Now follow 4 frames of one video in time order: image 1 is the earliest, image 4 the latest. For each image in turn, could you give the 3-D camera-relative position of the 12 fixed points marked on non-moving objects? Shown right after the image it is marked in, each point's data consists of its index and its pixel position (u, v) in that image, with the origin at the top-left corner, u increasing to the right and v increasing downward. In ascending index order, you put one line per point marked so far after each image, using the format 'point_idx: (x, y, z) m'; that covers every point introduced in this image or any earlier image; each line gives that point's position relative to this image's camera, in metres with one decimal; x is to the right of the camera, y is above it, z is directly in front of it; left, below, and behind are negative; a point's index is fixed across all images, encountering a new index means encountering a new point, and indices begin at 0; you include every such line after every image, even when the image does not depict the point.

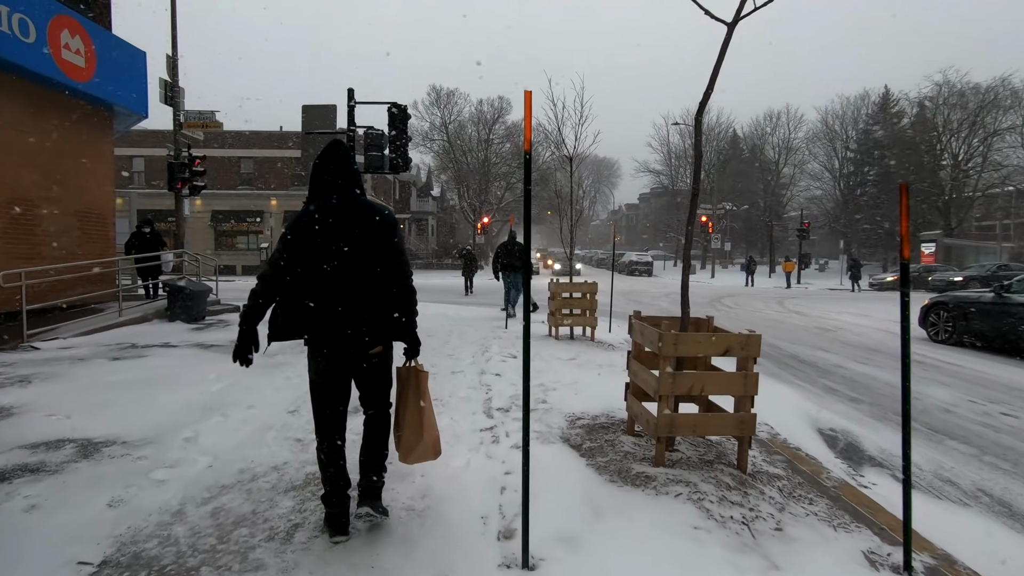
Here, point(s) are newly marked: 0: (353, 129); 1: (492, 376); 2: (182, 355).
0: (-2.8, +2.8, +9.4) m
1: (-0.2, -1.0, +5.8) m
2: (-4.1, -0.8, +6.8) m
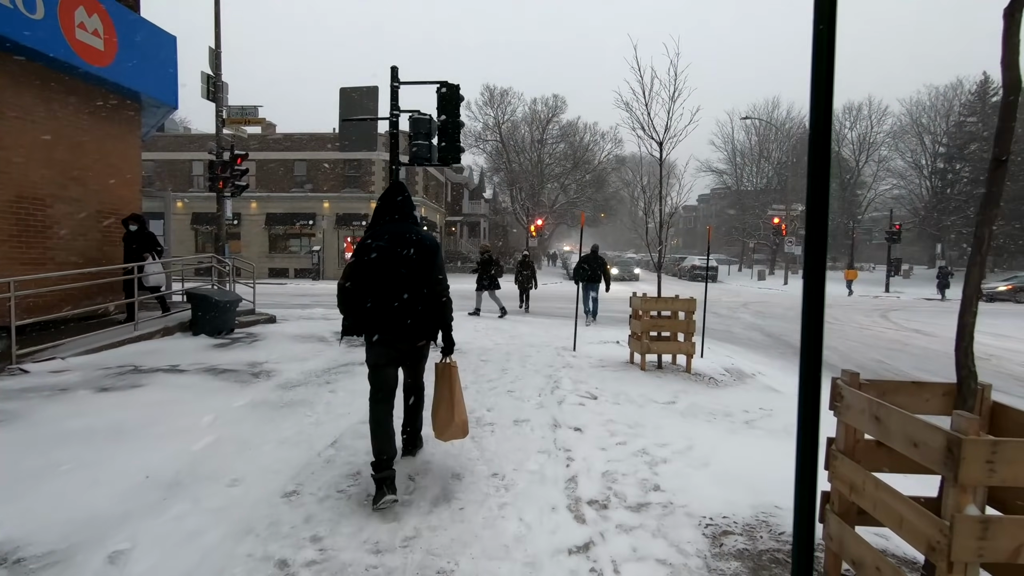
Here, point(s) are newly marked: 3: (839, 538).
0: (-1.7, +2.6, +8.0) m
1: (+0.5, -1.1, +4.2) m
2: (-3.4, -1.0, +5.6) m
3: (+1.3, -1.0, +2.2) m
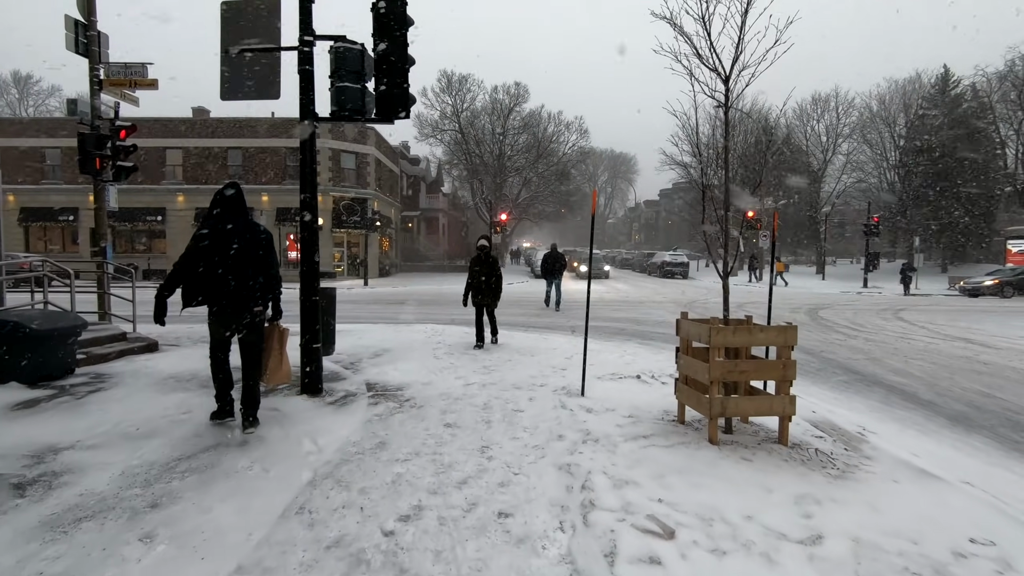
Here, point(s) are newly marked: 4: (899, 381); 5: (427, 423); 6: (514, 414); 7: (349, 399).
0: (-2.0, +2.4, +5.3) m
1: (+0.5, -1.3, +1.7) m
2: (-3.4, -1.2, +2.8) m
3: (+1.6, -1.2, -0.2) m
4: (+4.9, -1.2, +6.8) m
5: (-0.7, -1.1, +4.4) m
6: (0.0, -1.1, +4.7) m
7: (-1.6, -1.1, +5.2) m
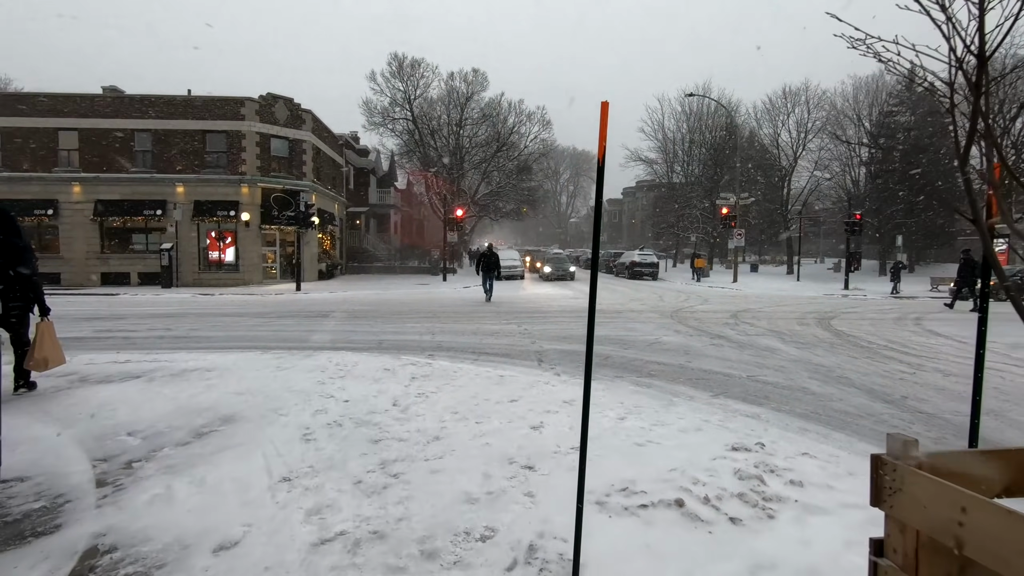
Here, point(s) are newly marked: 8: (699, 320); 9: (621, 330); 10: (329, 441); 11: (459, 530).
0: (-2.4, +2.2, +2.0) m
1: (+0.4, -1.5, -1.4) m
2: (-3.6, -1.5, -0.6) m
3: (+1.5, -1.4, -3.2) m
4: (+4.3, -1.4, +4.0) m
5: (-1.1, -1.3, +1.2) m
6: (-0.4, -1.3, +1.5) m
7: (-2.0, -1.3, +2.0) m
8: (+4.5, -0.7, +12.9) m
9: (+2.2, -0.9, +10.9) m
10: (-1.4, -1.1, +4.2) m
11: (-0.3, -1.2, +2.8) m
